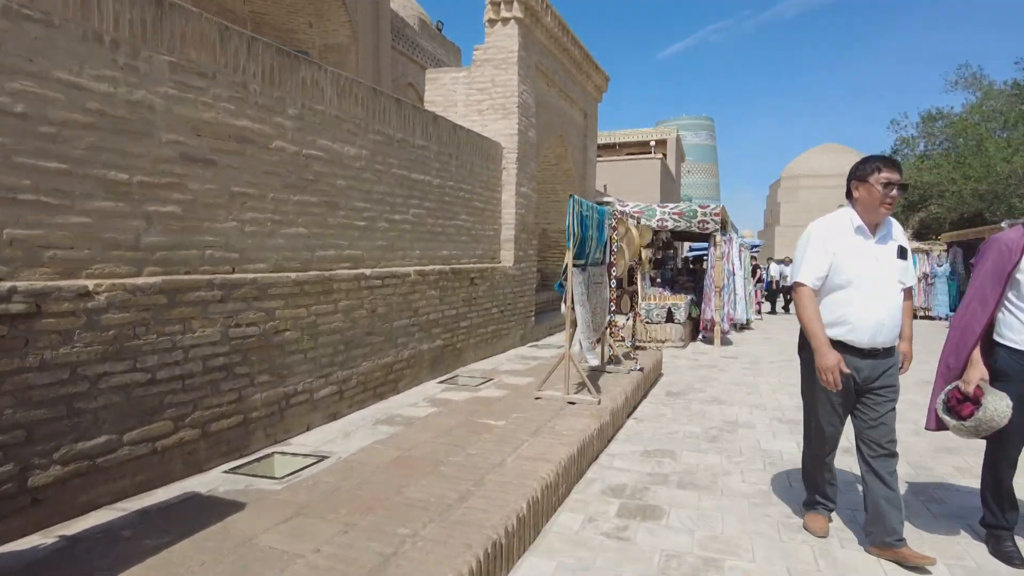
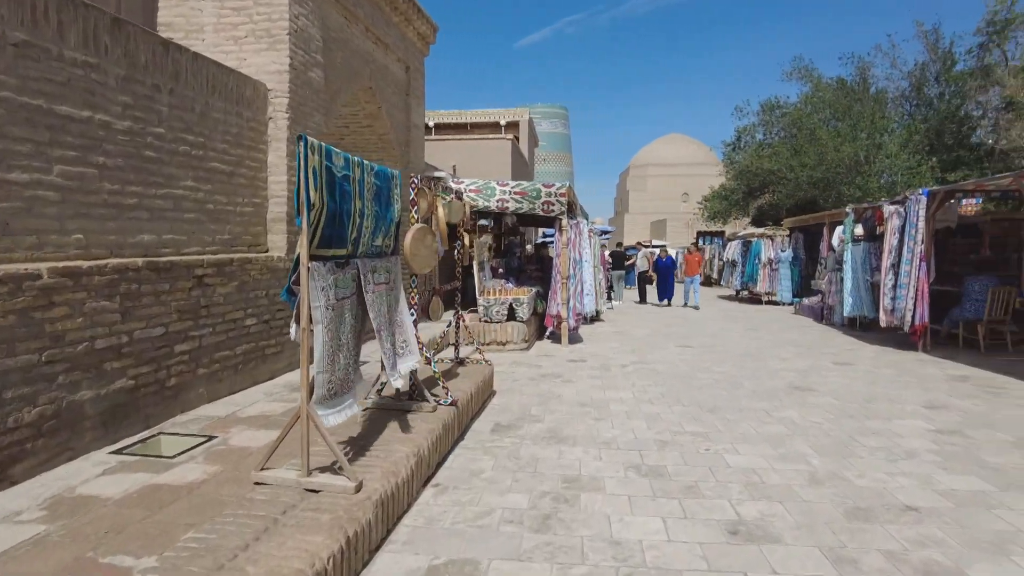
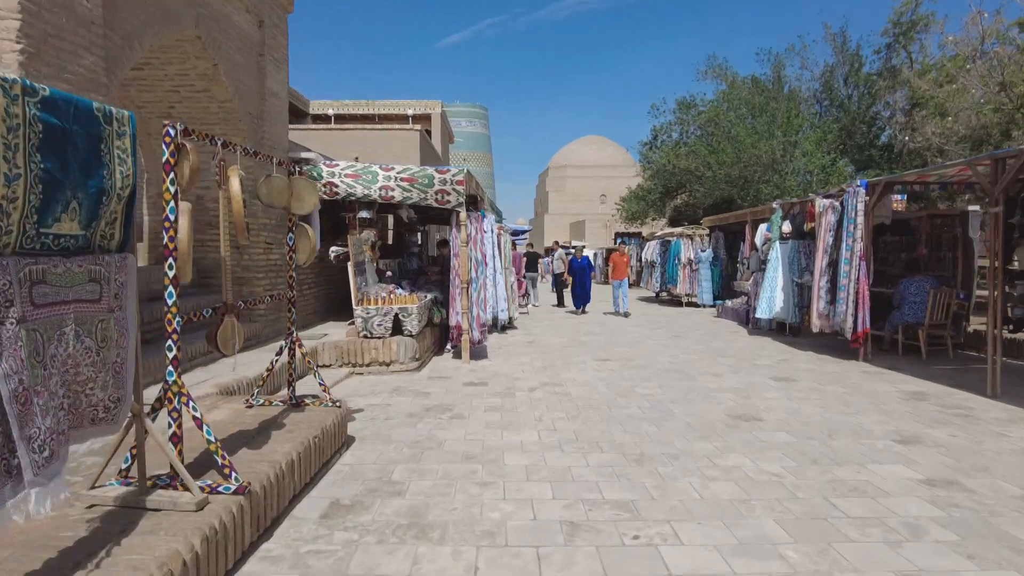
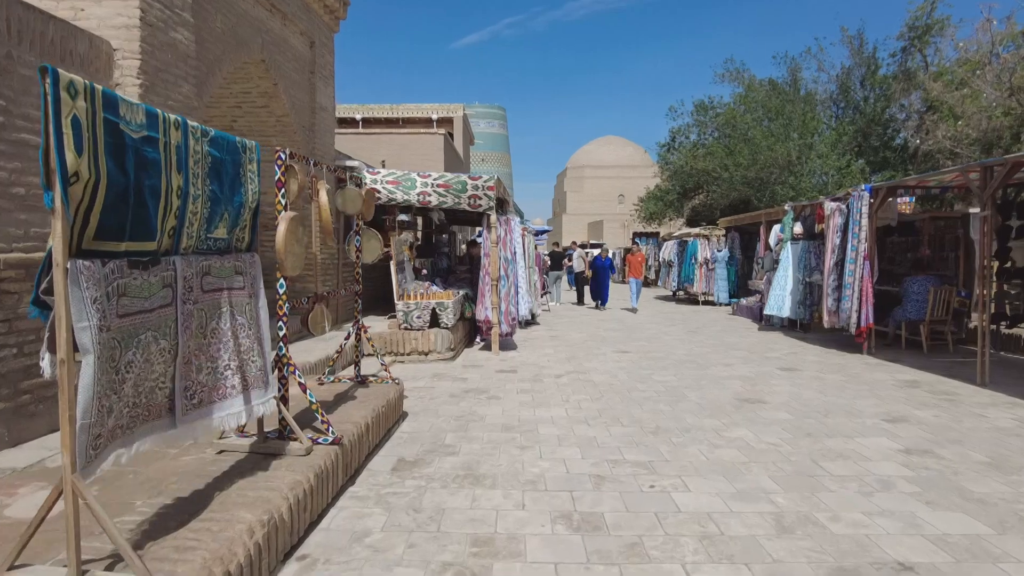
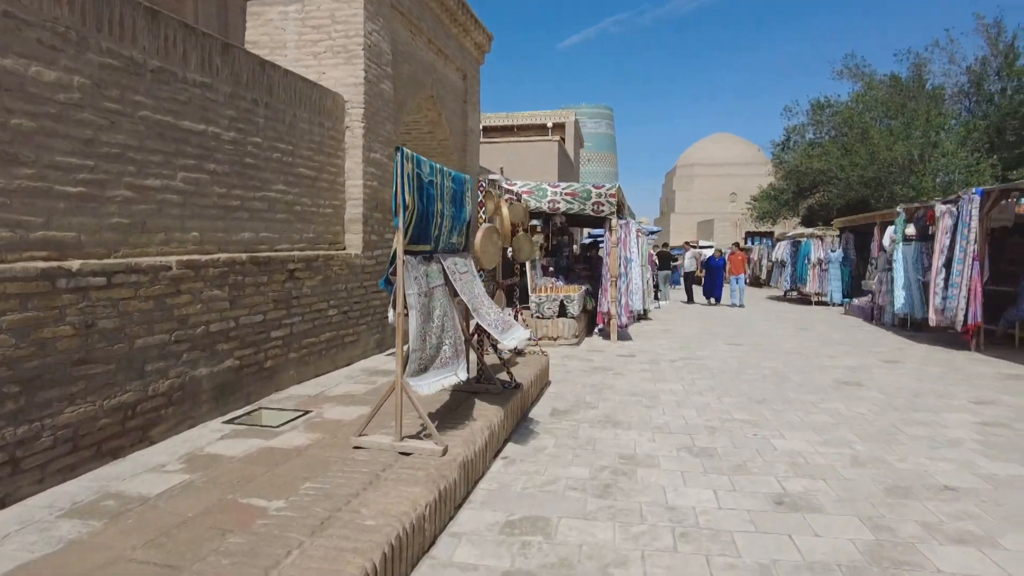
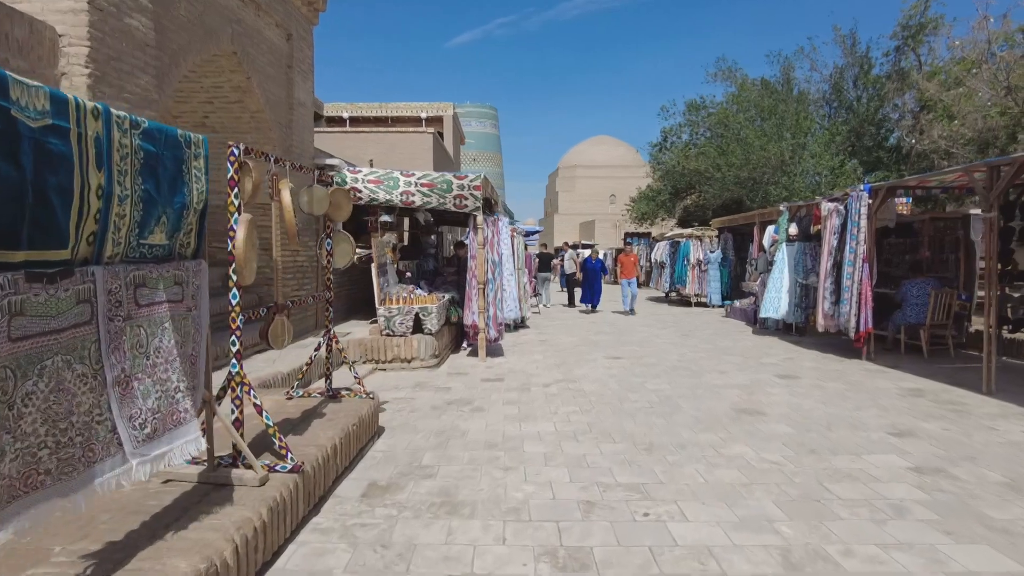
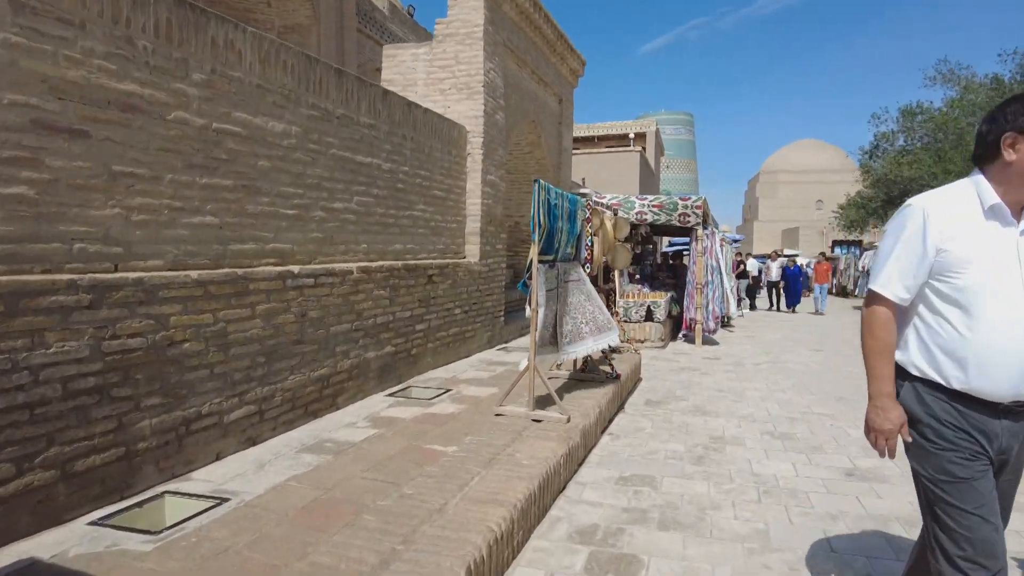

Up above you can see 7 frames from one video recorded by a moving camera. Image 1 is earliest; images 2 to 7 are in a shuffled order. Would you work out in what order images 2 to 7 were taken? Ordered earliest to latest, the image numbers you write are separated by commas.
7, 5, 2, 4, 6, 3
